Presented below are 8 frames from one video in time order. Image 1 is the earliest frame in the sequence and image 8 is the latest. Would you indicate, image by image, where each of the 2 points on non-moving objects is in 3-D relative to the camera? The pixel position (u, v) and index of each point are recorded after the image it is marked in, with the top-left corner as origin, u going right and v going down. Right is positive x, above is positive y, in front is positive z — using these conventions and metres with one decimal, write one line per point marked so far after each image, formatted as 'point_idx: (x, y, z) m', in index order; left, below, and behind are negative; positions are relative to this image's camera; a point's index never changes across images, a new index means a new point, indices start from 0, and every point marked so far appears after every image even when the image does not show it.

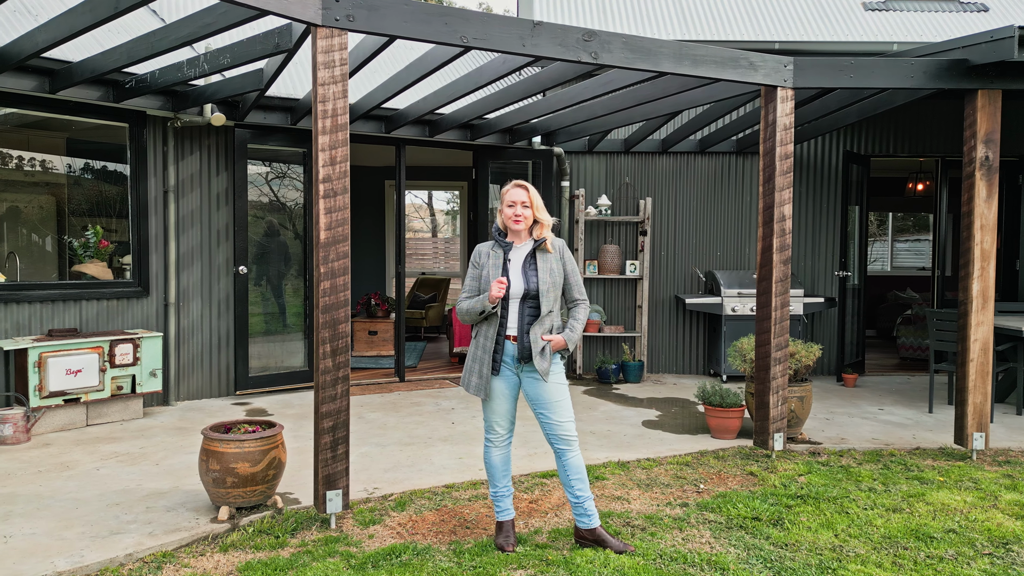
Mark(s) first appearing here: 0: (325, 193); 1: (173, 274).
0: (-0.6, +0.3, +2.4) m
1: (-2.0, +0.1, +4.5) m
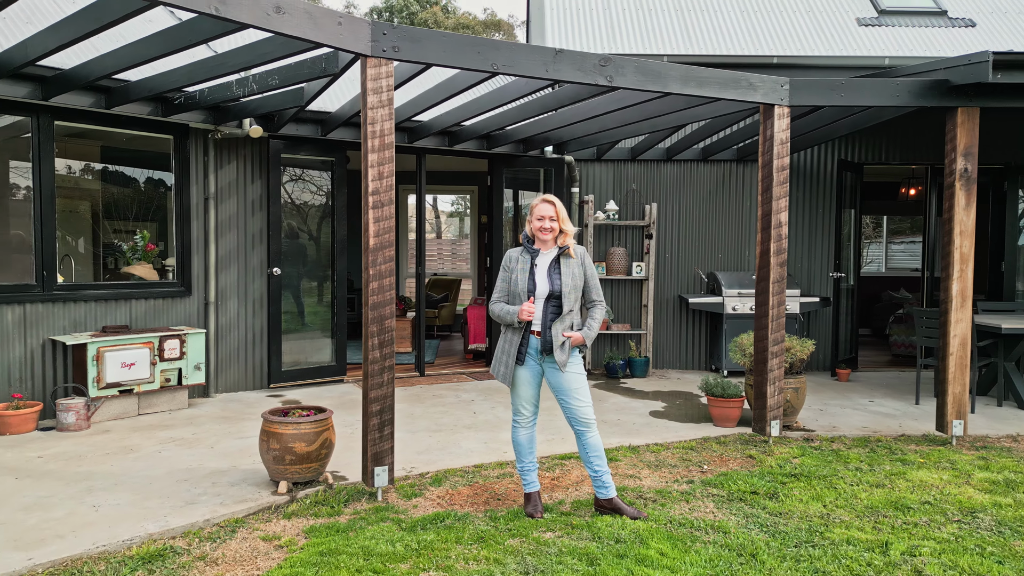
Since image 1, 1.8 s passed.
0: (-0.5, +0.3, +2.8) m
1: (-1.9, +0.1, +4.9) m
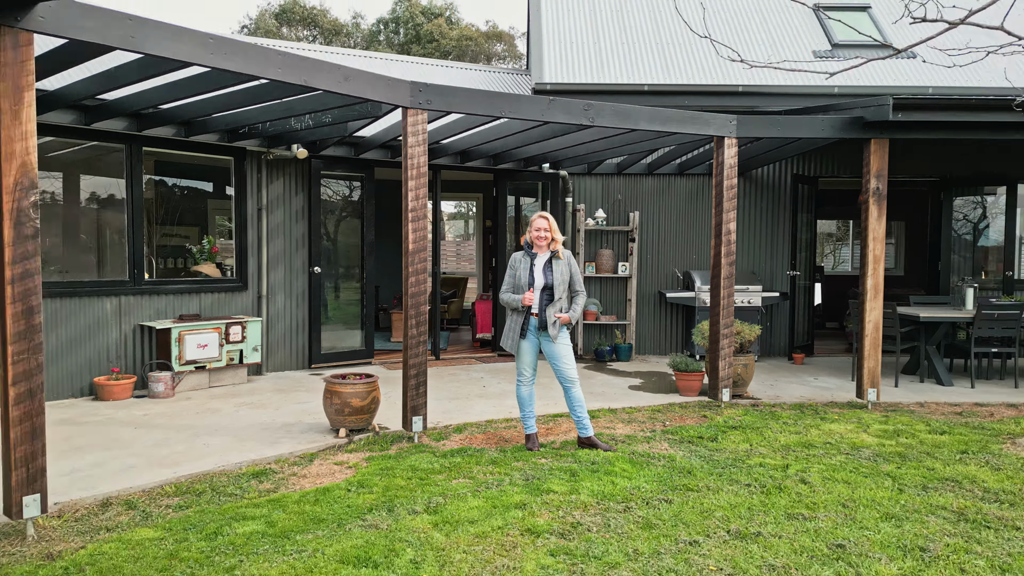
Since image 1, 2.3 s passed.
0: (-0.5, +0.3, +3.7) m
1: (-1.9, +0.1, +5.8) m
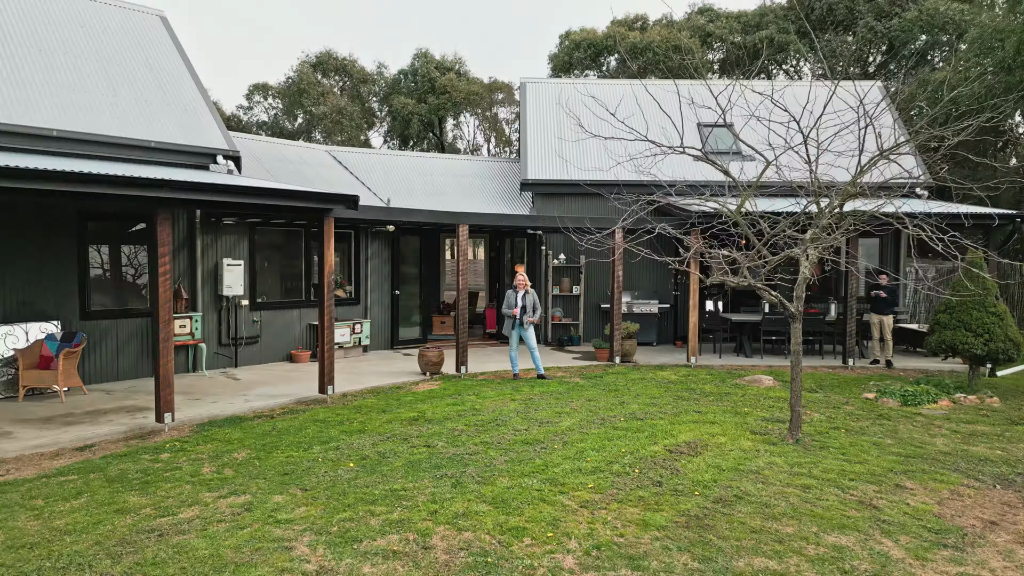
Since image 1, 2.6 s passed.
0: (-0.6, +0.1, +8.0) m
1: (-1.9, -0.1, +10.1) m
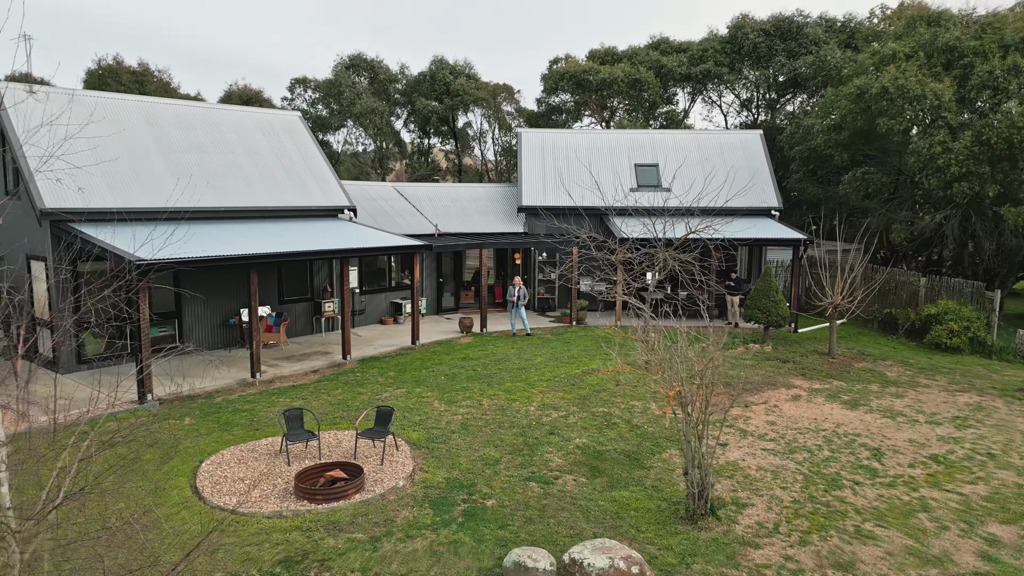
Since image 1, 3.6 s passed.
0: (-0.6, +0.2, +14.2) m
1: (-1.9, +0.2, +16.3) m
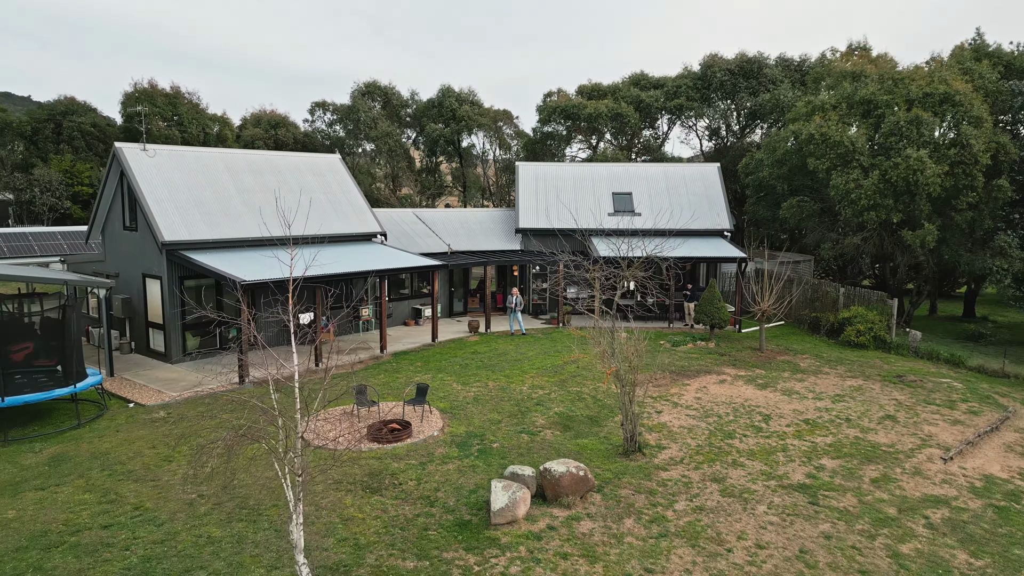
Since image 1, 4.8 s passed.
0: (-0.6, 0.0, +17.9) m
1: (-2.0, -0.1, +20.0) m
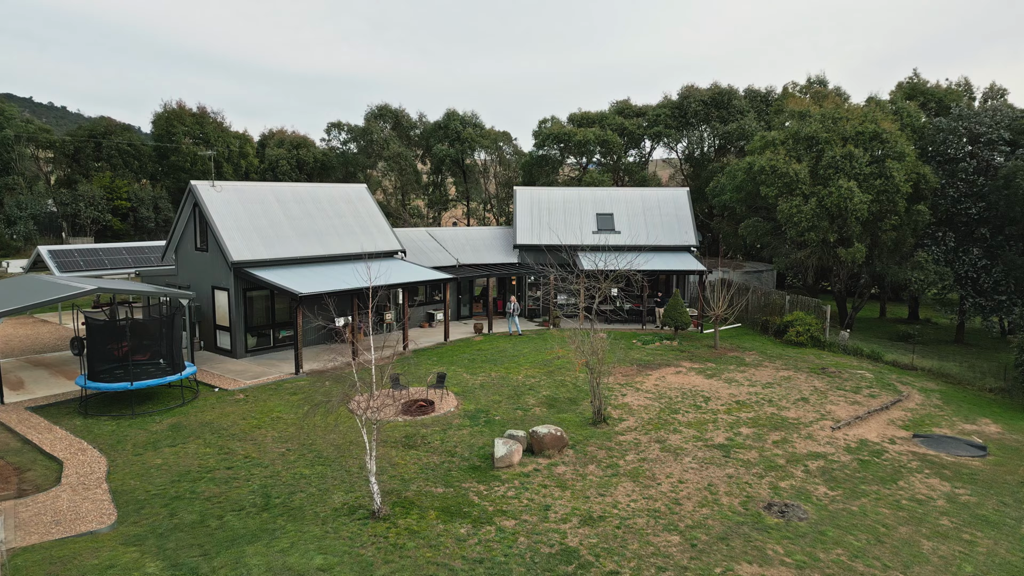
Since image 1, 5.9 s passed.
0: (-0.6, -0.2, +21.5) m
1: (-2.0, -0.3, +23.6) m
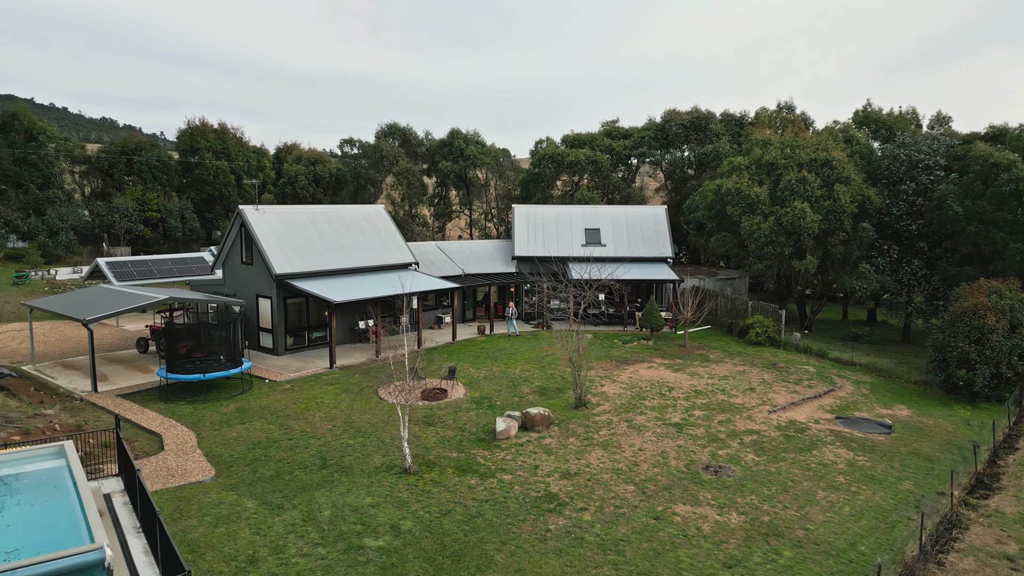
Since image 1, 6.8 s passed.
0: (-0.7, -0.5, +24.9) m
1: (-2.1, -0.5, +27.0) m
